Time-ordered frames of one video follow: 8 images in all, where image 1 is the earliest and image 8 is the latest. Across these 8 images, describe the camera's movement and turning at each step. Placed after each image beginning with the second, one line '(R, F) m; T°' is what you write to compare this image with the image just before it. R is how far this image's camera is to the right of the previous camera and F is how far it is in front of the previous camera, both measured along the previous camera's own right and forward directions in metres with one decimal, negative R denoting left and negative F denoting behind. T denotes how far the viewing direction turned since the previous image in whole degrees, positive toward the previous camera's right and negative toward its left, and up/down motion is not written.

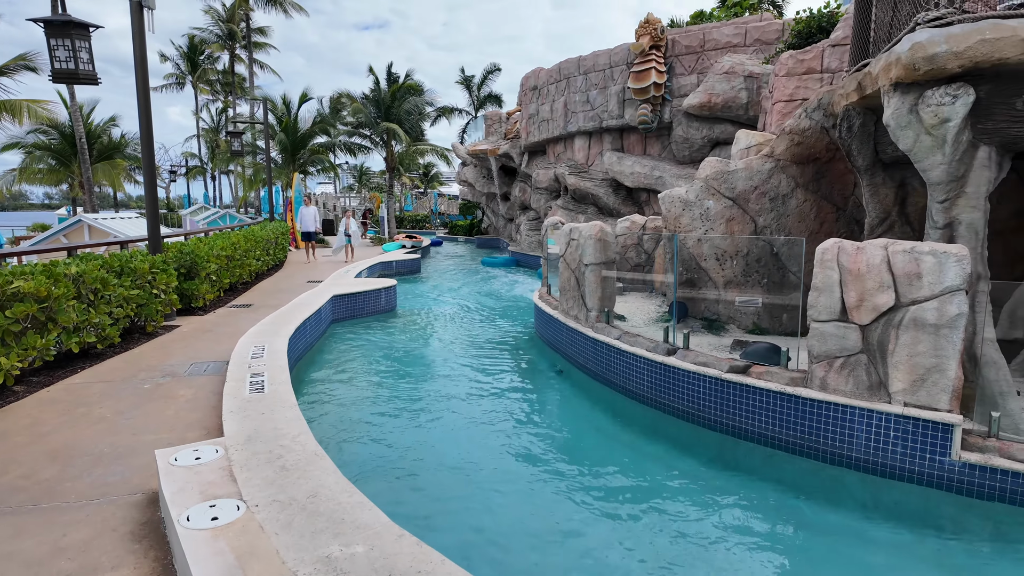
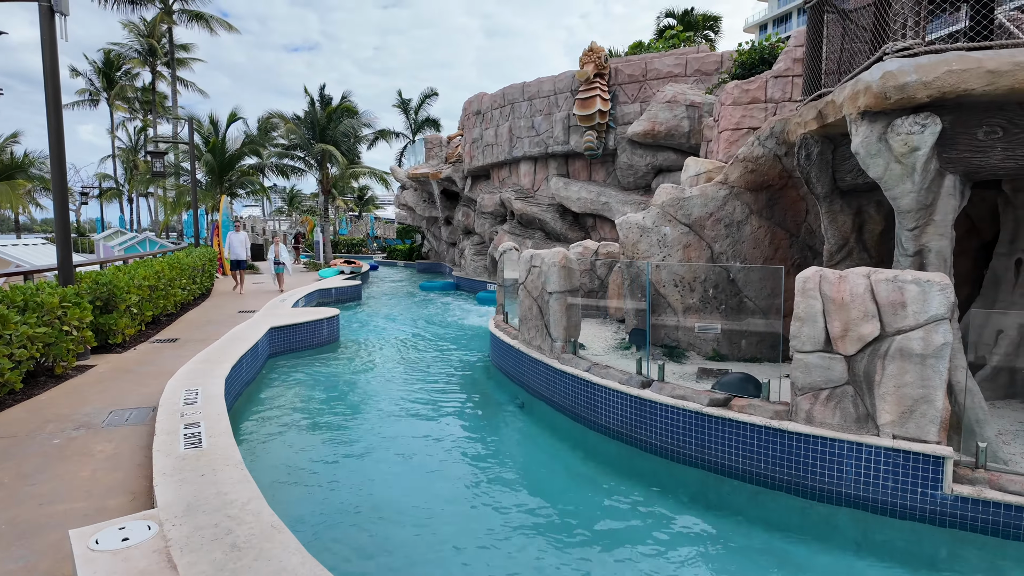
(-0.2, +0.3) m; +6°
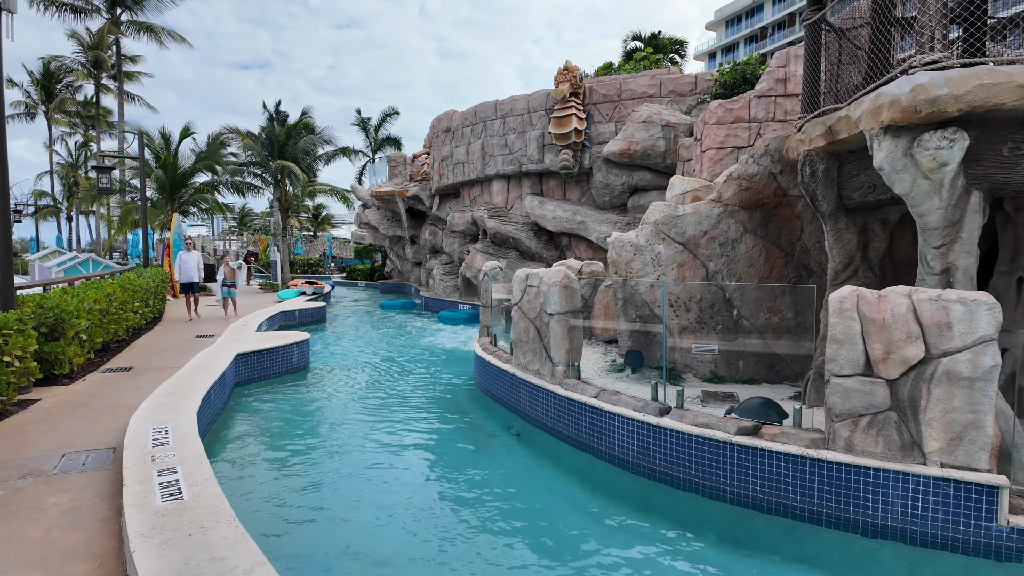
(-0.4, +0.4) m; +4°
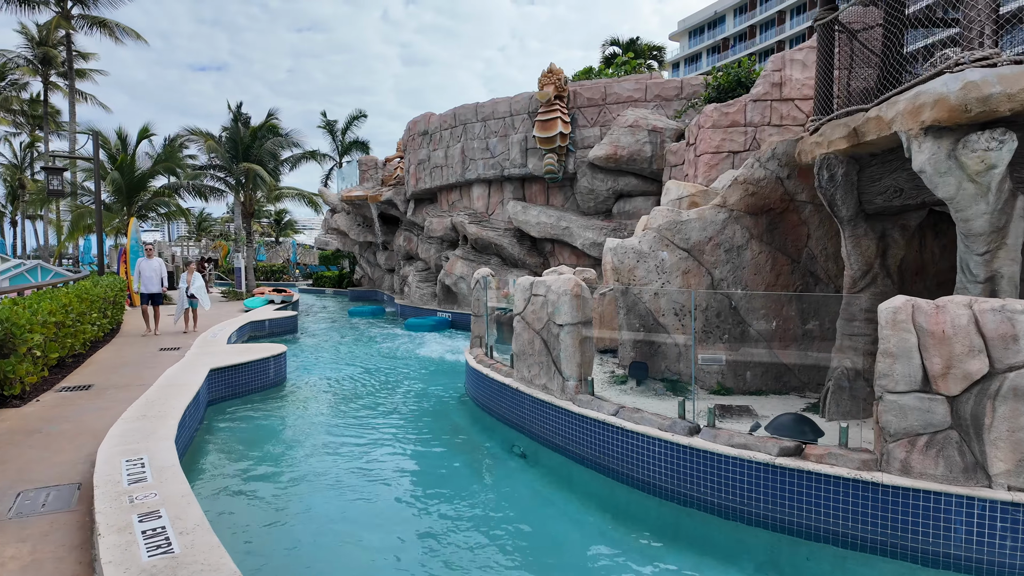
(-0.4, +0.4) m; +3°
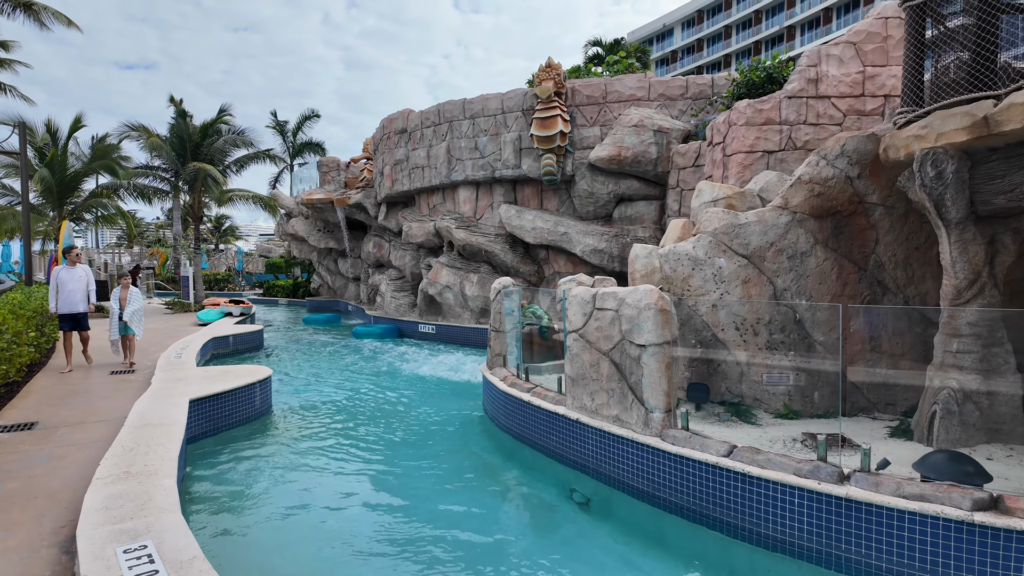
(-1.0, +1.0) m; +5°
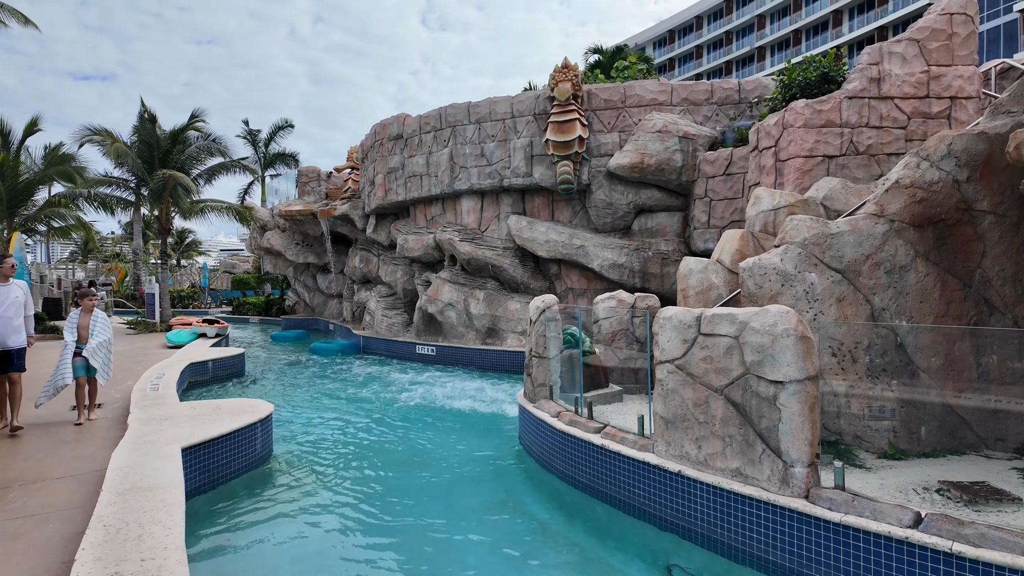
(-0.8, +1.0) m; +3°
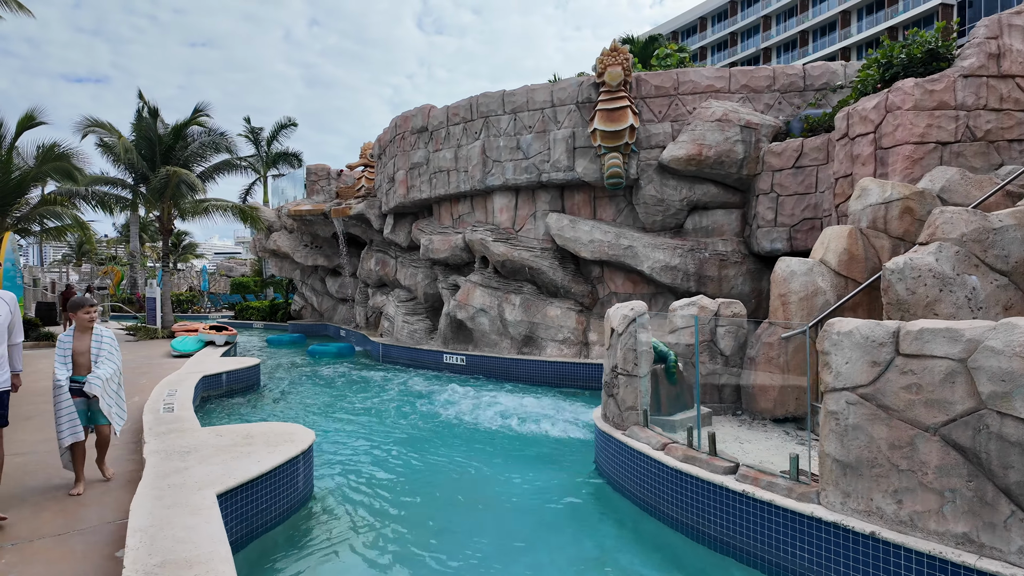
(-0.8, +0.9) m; 0°
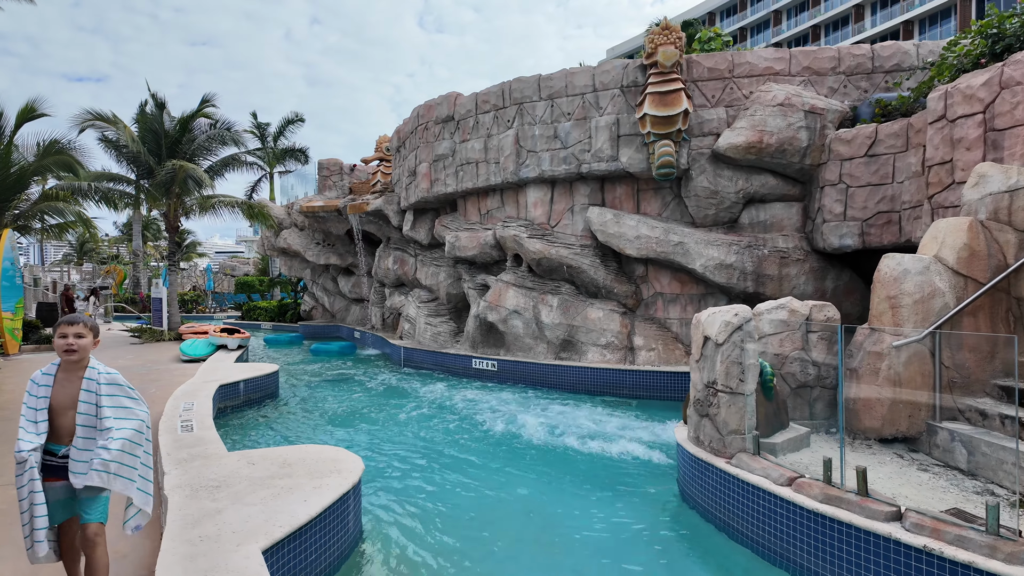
(-0.6, +0.8) m; 0°
